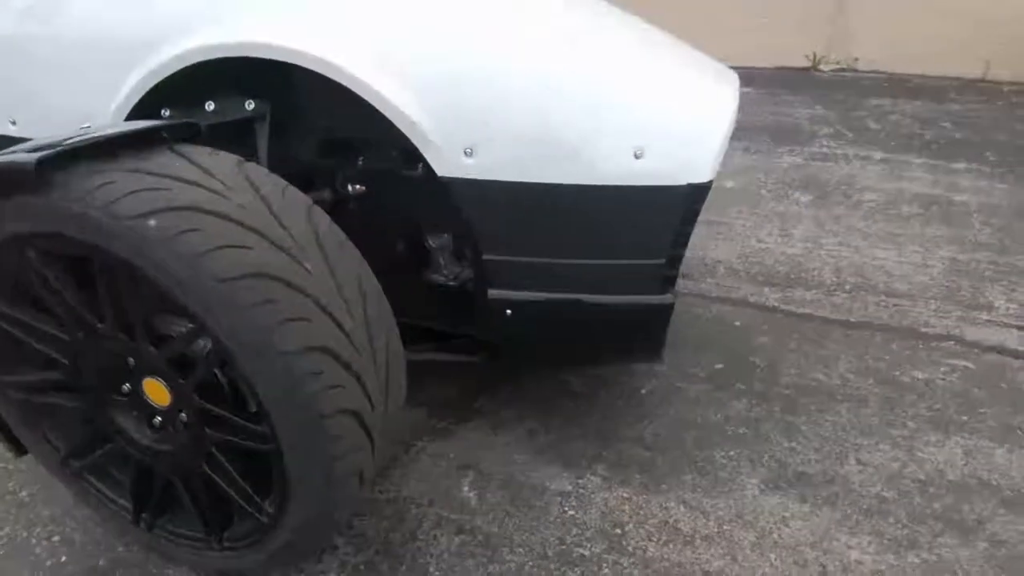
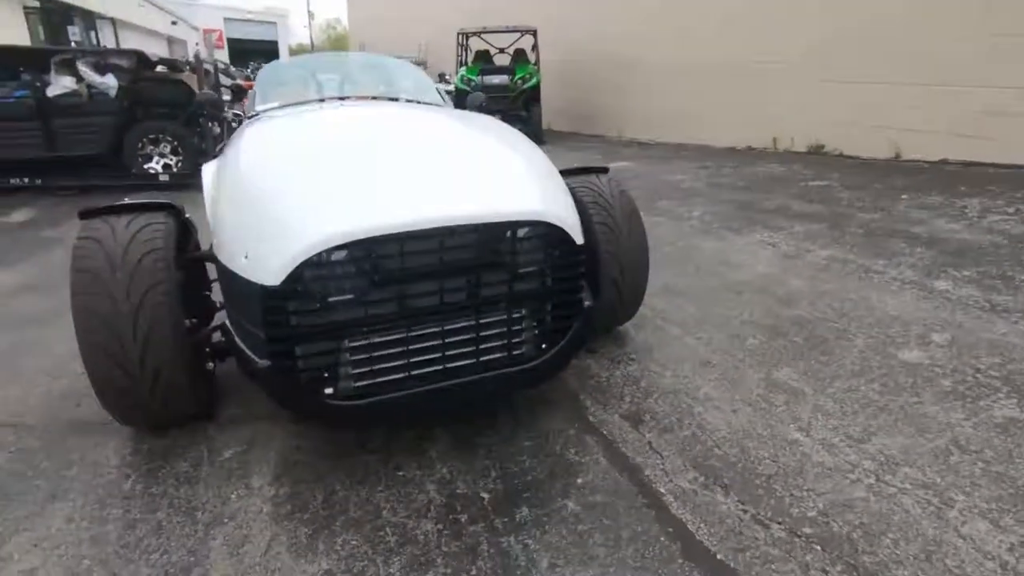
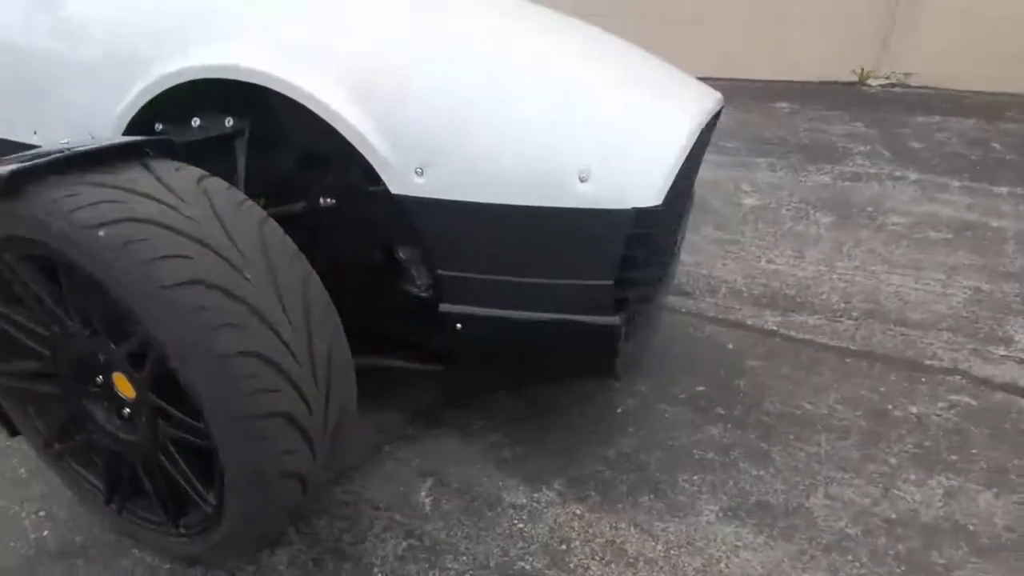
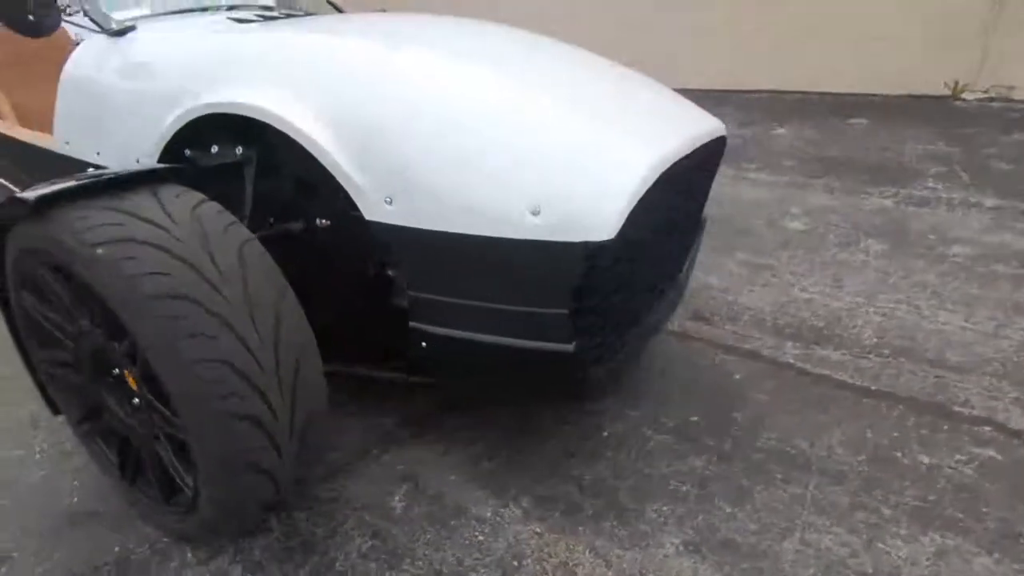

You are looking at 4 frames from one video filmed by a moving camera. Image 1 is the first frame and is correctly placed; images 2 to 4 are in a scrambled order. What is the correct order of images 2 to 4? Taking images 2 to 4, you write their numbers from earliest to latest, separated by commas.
3, 4, 2
